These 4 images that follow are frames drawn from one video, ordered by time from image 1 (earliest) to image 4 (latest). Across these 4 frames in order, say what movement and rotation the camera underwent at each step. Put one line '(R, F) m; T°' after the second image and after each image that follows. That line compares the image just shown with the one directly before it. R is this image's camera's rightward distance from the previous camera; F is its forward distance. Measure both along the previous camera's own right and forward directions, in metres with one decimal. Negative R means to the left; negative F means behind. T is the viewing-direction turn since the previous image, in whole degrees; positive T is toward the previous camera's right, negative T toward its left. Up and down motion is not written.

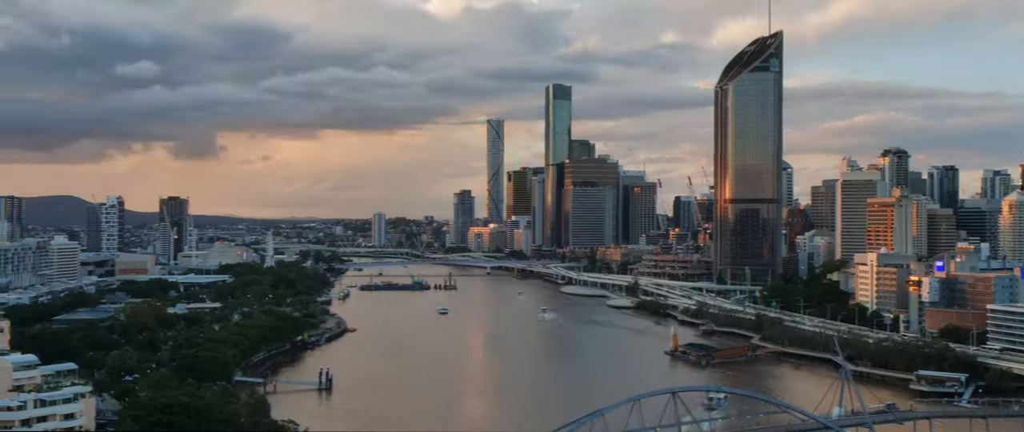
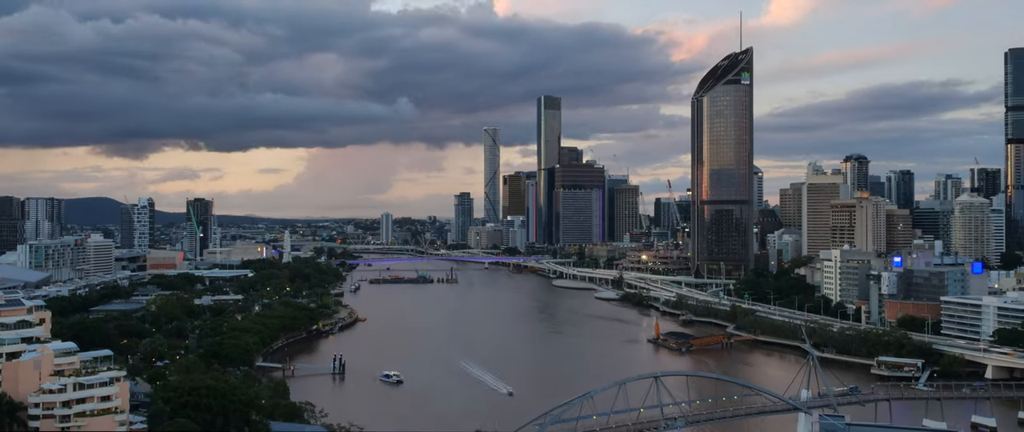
(0.0, -1.0) m; 0°
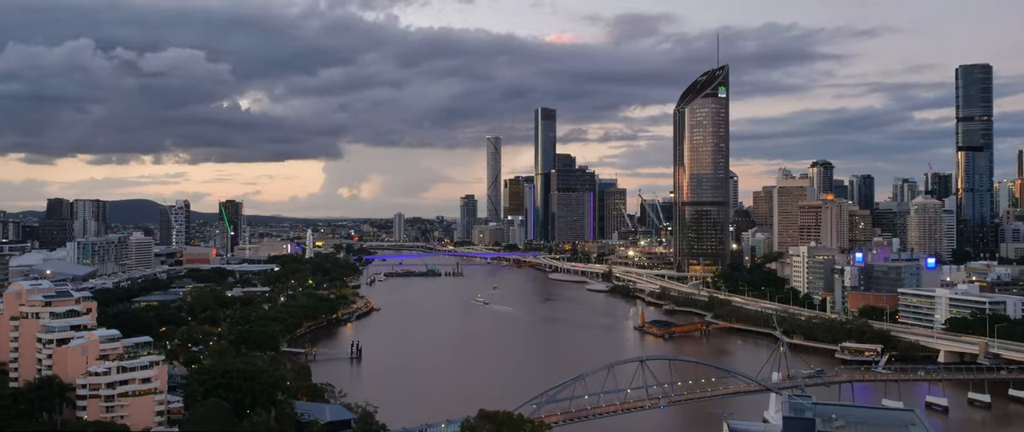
(-0.1, -1.2) m; 0°
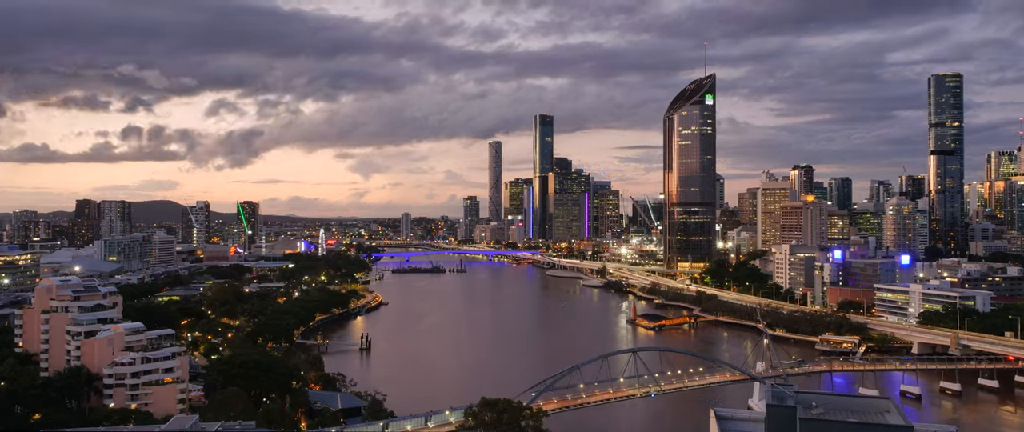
(-0.1, -0.8) m; 0°
